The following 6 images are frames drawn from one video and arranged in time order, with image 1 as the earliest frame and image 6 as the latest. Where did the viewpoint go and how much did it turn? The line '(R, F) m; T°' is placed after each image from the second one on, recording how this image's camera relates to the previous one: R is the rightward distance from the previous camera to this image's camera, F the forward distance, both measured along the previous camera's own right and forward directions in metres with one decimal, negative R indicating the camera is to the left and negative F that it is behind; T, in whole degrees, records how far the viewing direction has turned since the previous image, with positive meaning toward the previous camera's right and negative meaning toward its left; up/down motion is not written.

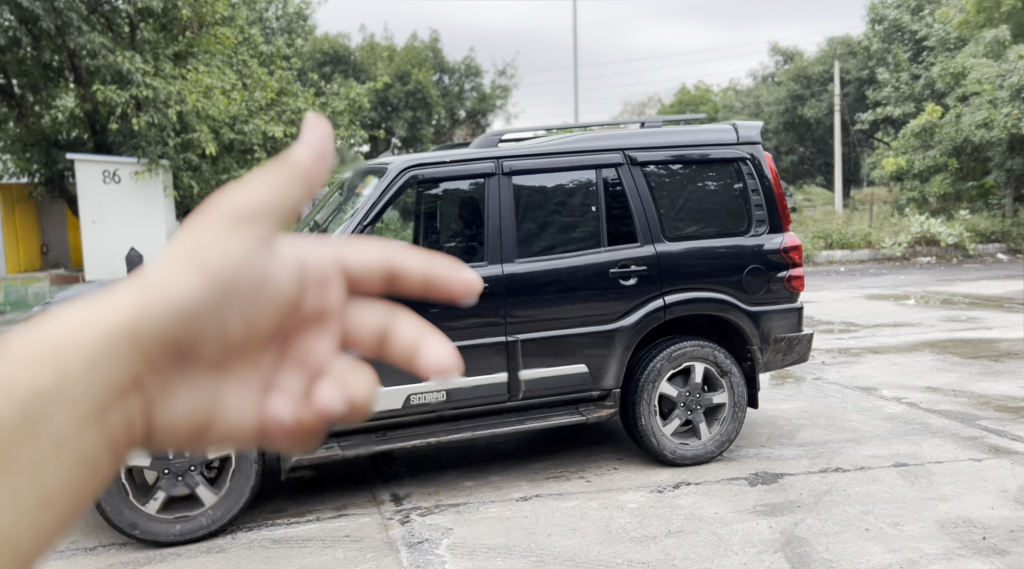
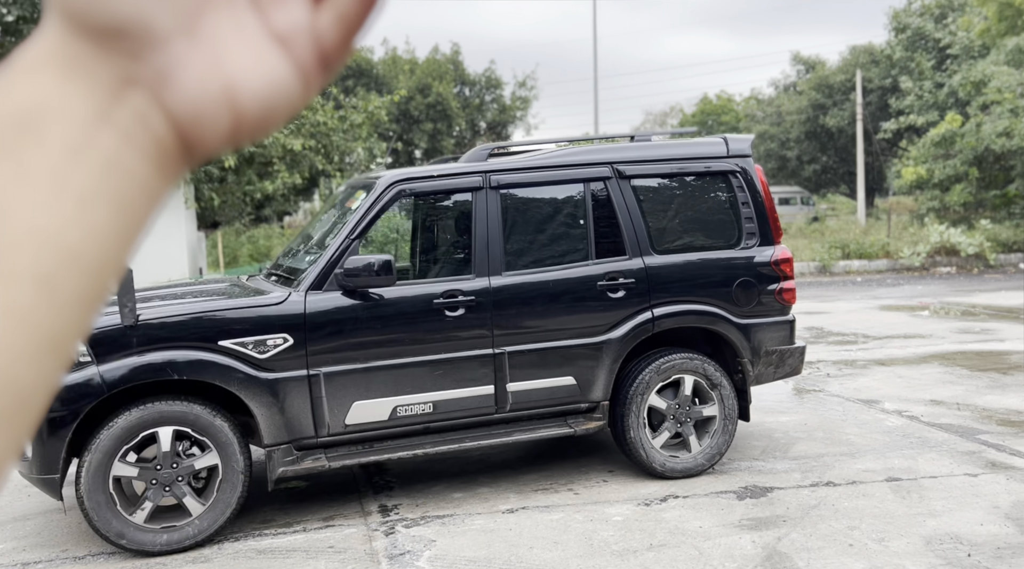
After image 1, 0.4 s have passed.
(+0.2, 0.0) m; -2°
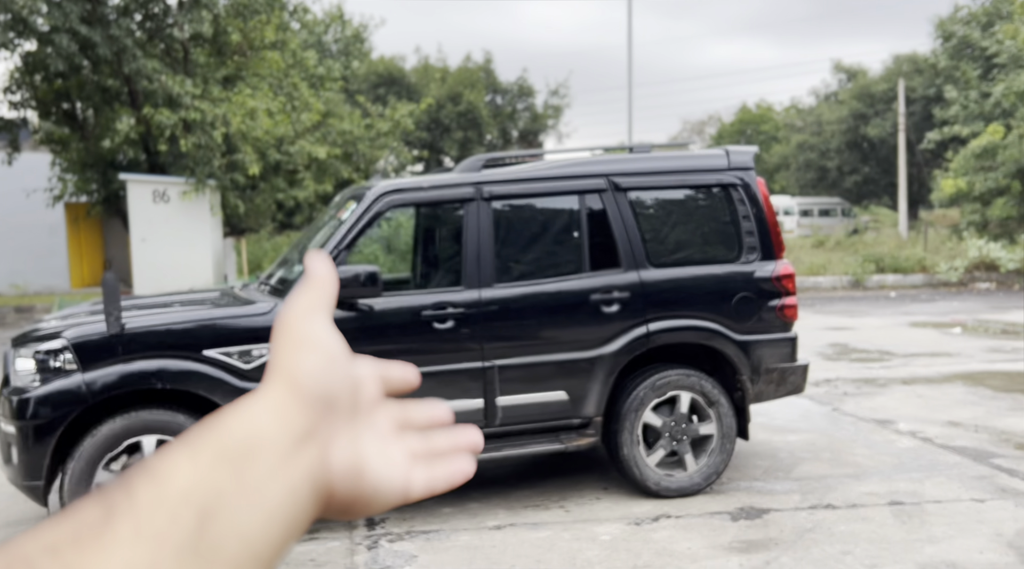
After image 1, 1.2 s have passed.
(+0.2, +0.1) m; -3°
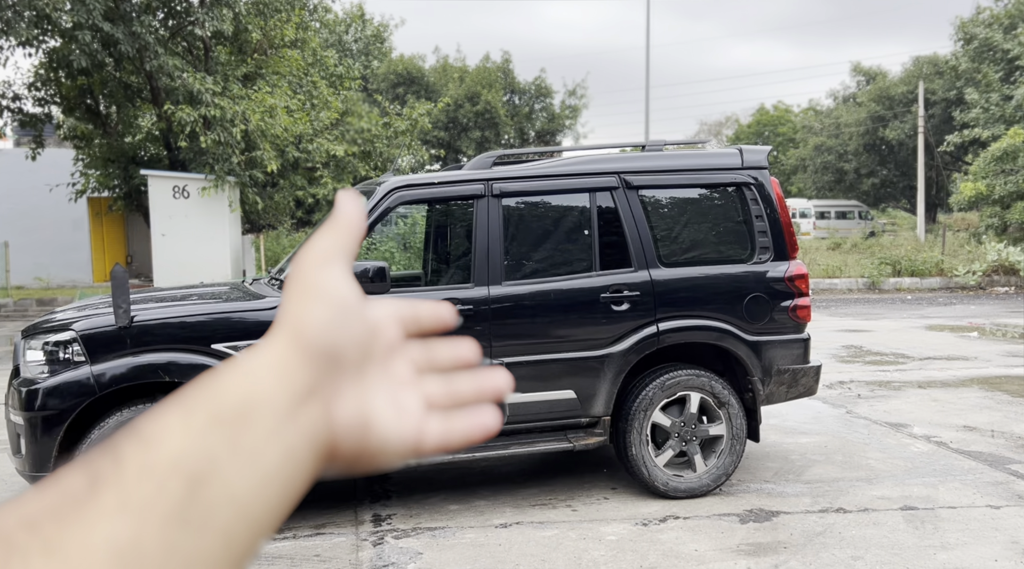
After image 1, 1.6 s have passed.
(0.0, 0.0) m; -1°
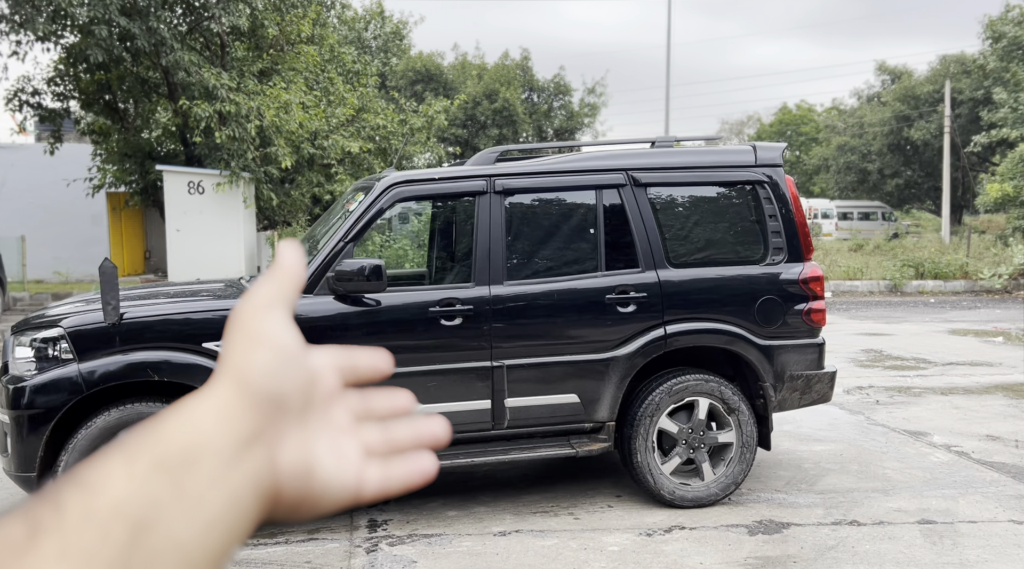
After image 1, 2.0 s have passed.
(+0.1, +0.1) m; -1°
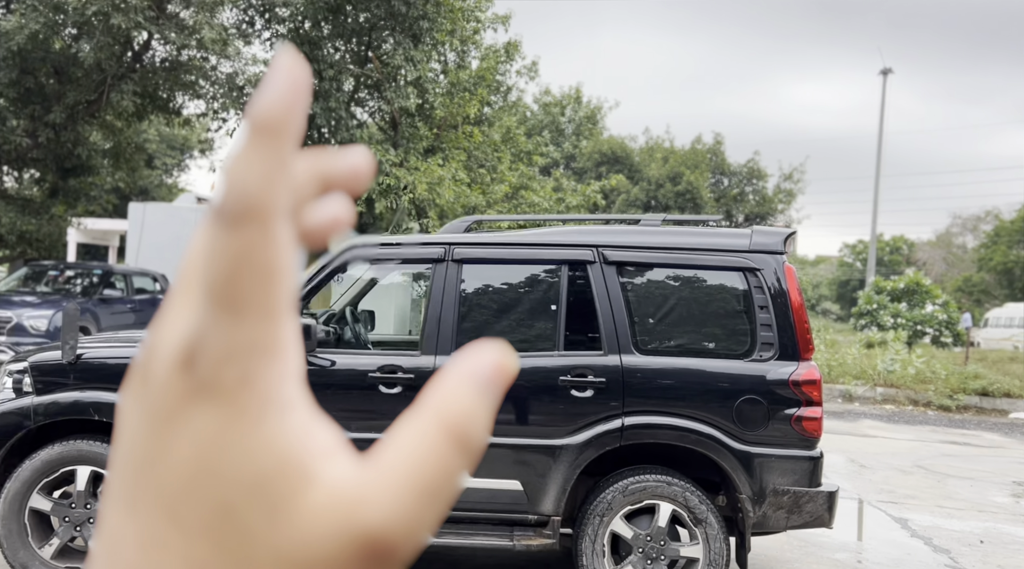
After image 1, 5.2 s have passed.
(+1.2, +0.3) m; -15°
